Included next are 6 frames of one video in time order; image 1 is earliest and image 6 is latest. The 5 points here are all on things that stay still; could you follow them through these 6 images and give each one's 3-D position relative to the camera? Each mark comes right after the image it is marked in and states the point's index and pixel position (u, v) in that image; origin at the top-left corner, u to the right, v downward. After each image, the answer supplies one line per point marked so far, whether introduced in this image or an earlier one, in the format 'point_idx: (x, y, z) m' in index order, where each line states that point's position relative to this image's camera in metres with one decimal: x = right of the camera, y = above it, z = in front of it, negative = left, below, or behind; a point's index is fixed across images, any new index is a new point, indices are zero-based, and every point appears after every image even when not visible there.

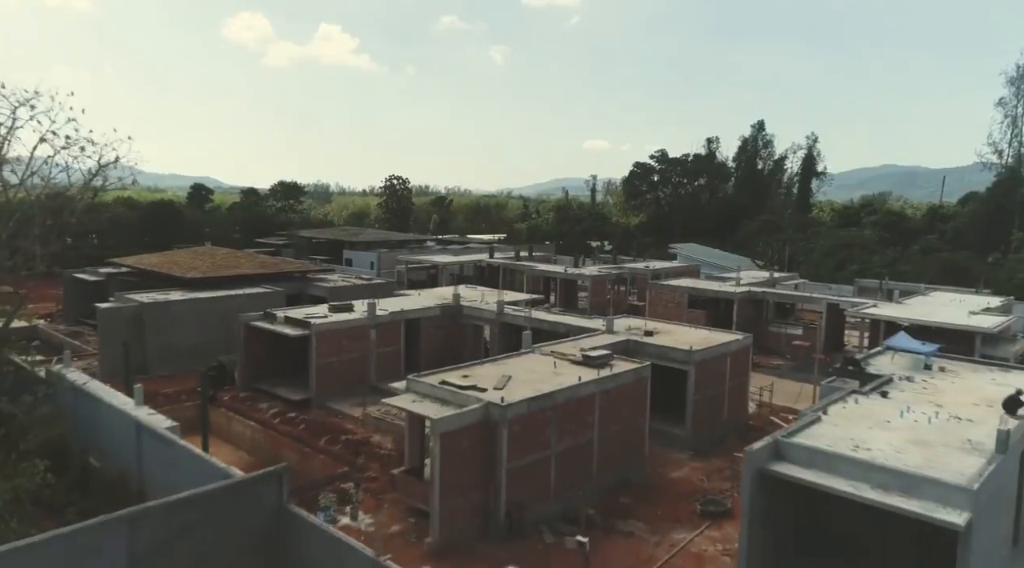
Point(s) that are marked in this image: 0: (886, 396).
0: (+9.1, -2.7, +17.3) m
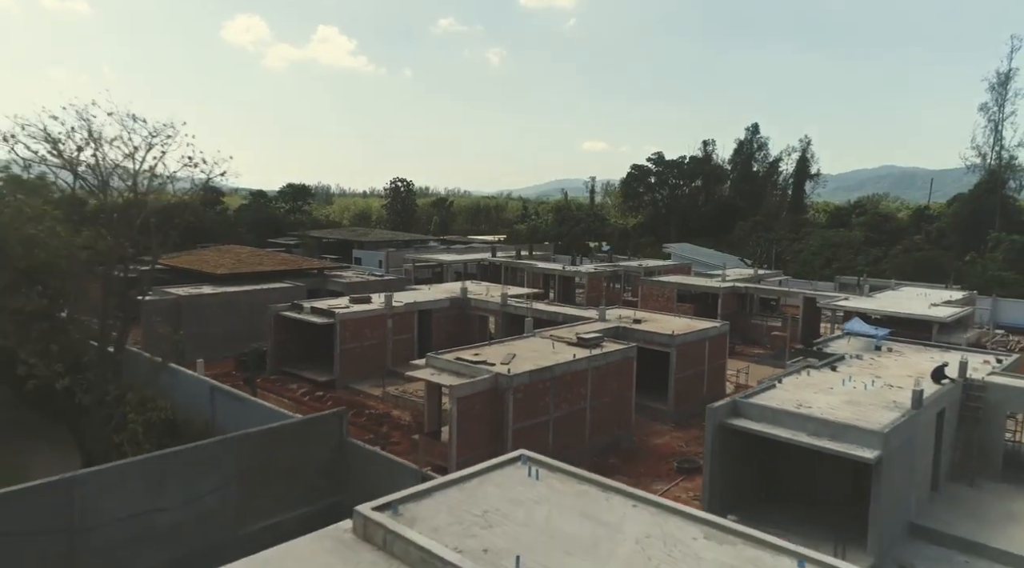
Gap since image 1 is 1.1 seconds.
0: (+9.3, -2.4, +20.4) m
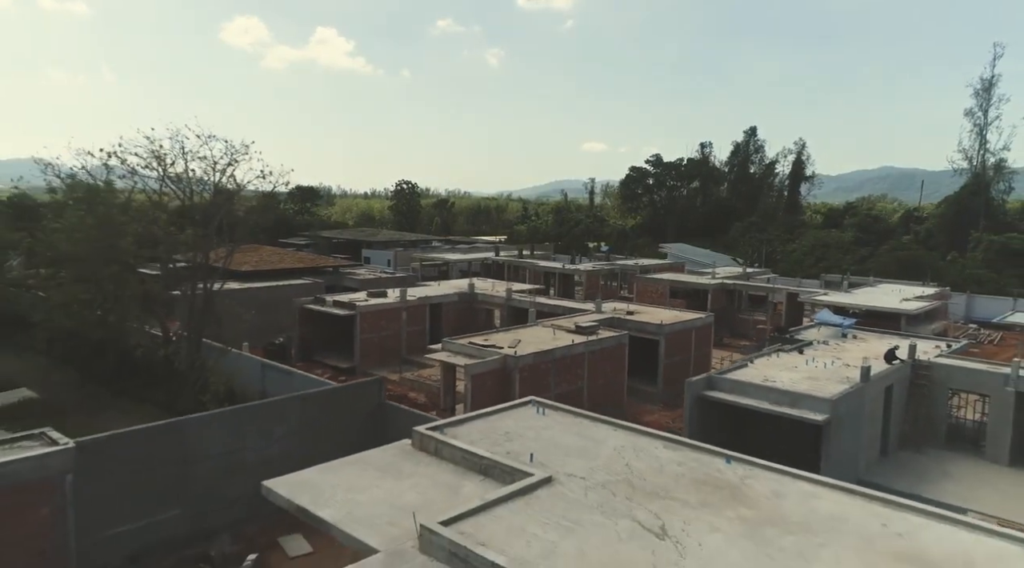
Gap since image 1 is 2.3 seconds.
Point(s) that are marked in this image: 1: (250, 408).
0: (+9.5, -2.2, +23.2) m
1: (-4.9, -2.3, +13.3) m
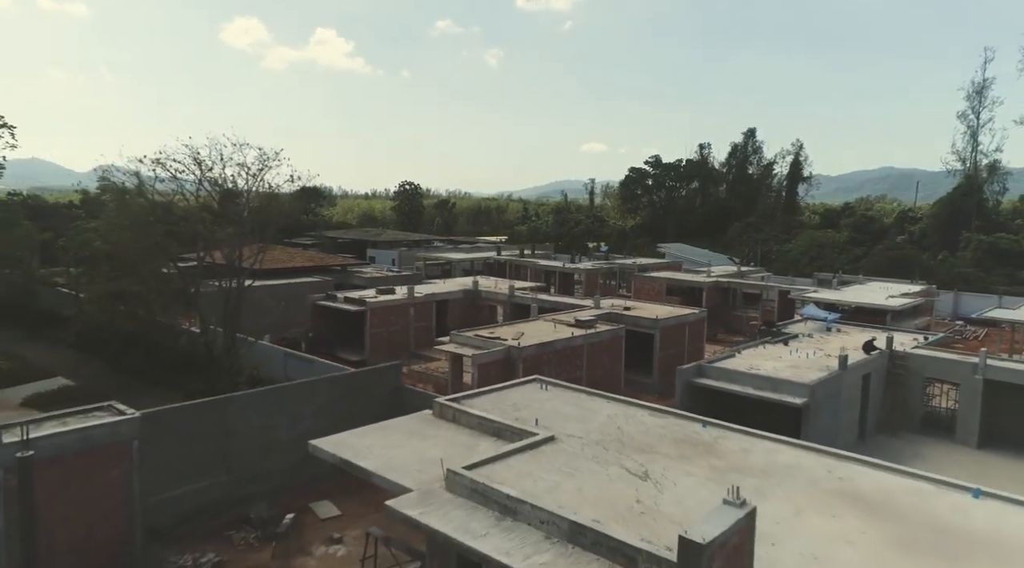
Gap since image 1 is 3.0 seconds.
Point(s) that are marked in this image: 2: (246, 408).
0: (+9.6, -2.1, +24.7) m
1: (-4.8, -2.2, +14.9) m
2: (-5.3, -2.5, +14.3) m
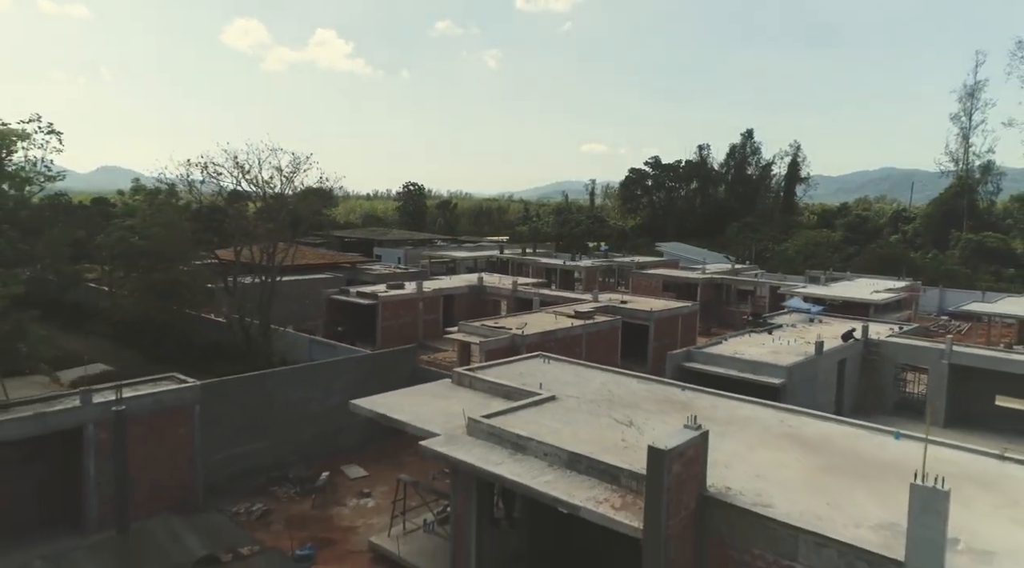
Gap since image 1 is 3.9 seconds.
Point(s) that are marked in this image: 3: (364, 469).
0: (+9.7, -1.8, +26.7) m
1: (-4.6, -1.9, +16.8) m
2: (-5.2, -2.3, +16.3) m
3: (-3.4, -4.2, +16.2) m
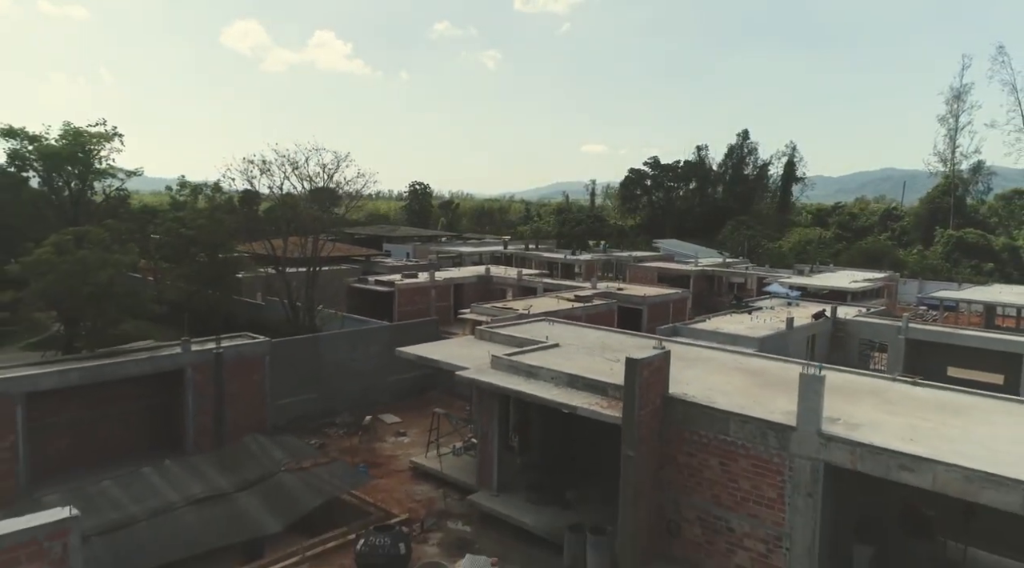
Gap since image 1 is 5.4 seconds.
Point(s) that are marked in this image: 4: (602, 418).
0: (+10.0, -1.2, +29.8) m
1: (-4.4, -1.3, +20.0) m
2: (-4.9, -1.7, +19.4) m
3: (-3.1, -3.6, +19.3) m
4: (+1.4, -2.1, +11.0) m
